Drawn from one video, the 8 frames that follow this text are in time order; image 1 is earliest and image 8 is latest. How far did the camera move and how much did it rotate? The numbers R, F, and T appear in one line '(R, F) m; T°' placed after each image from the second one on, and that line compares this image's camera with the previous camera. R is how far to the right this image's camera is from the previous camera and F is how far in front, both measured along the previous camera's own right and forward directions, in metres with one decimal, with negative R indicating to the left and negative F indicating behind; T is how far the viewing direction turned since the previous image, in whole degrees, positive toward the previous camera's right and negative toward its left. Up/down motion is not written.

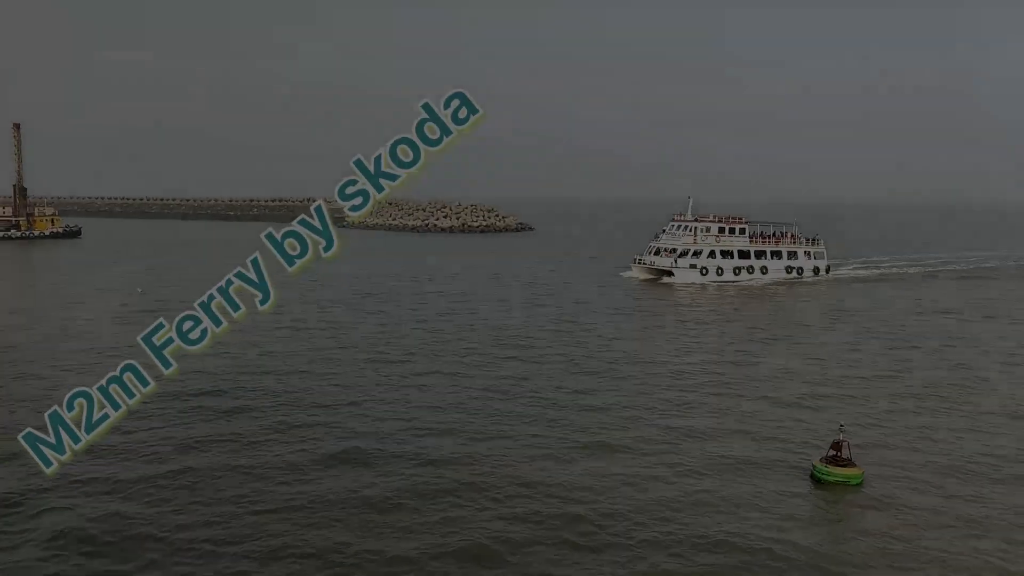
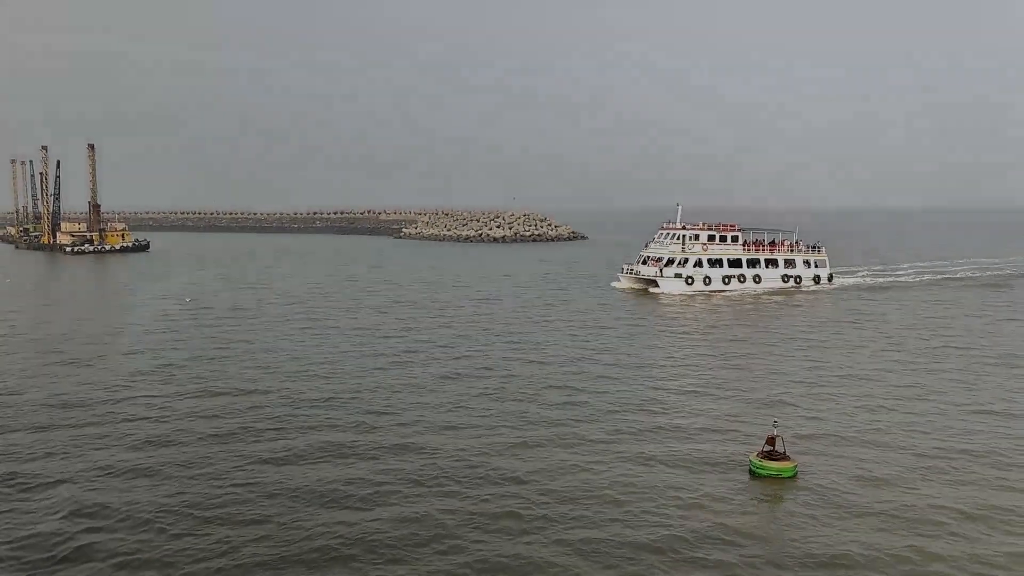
(+2.0, -1.8) m; -4°
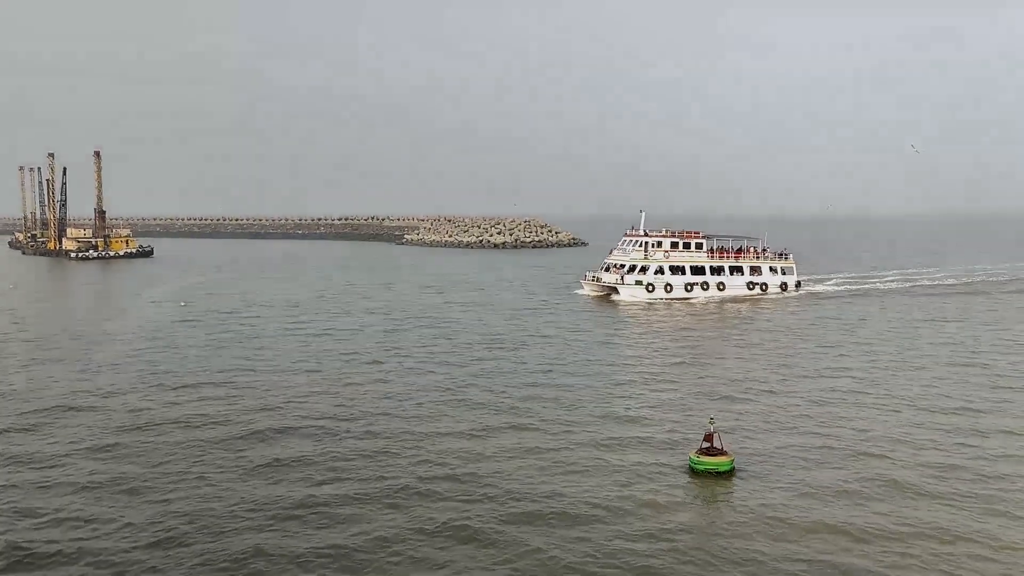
(+1.1, -1.3) m; 0°
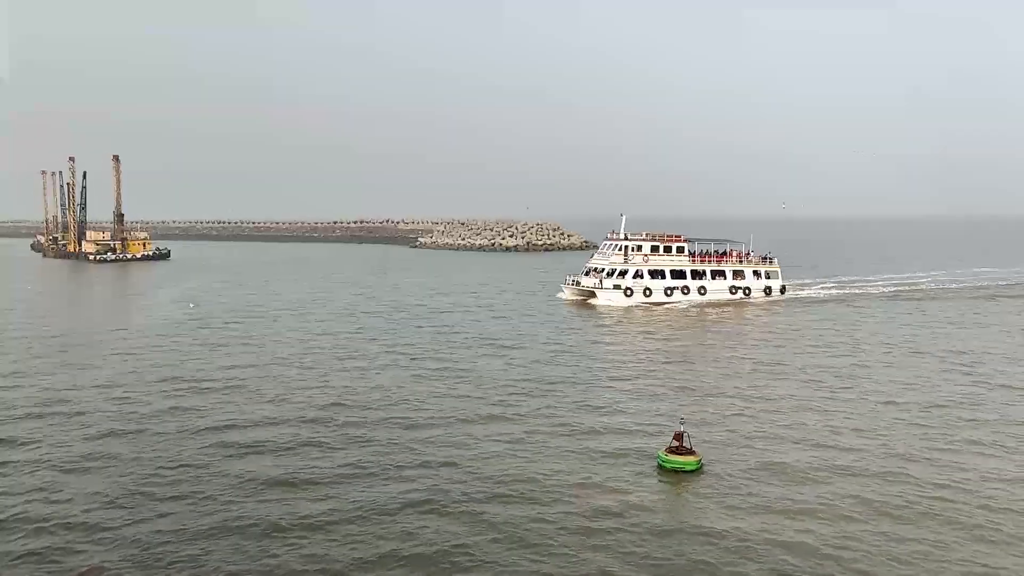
(+0.9, -0.9) m; -1°
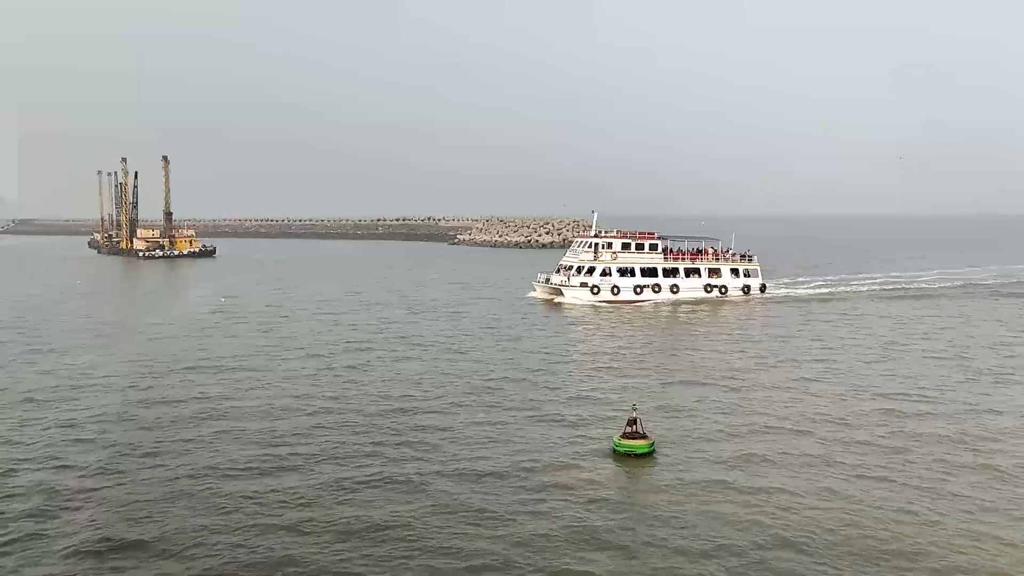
(+2.1, -1.4) m; -3°
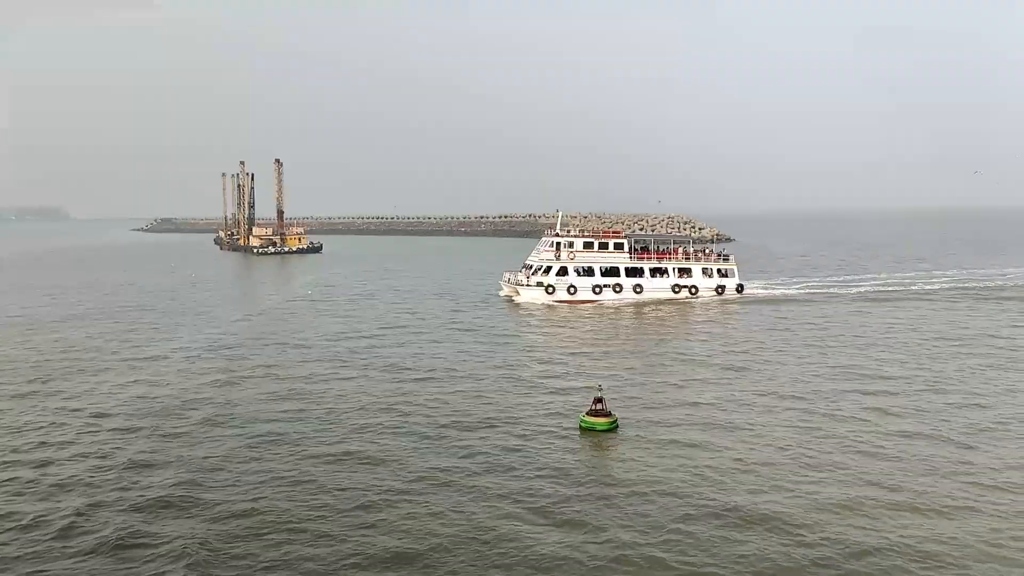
(+3.7, -3.3) m; -8°
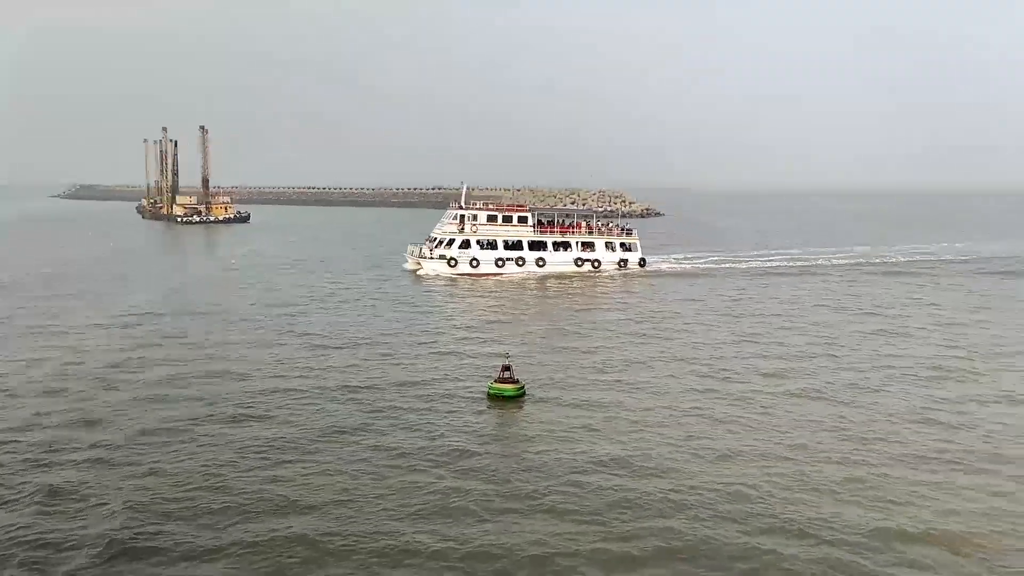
(+0.7, -1.0) m; +5°
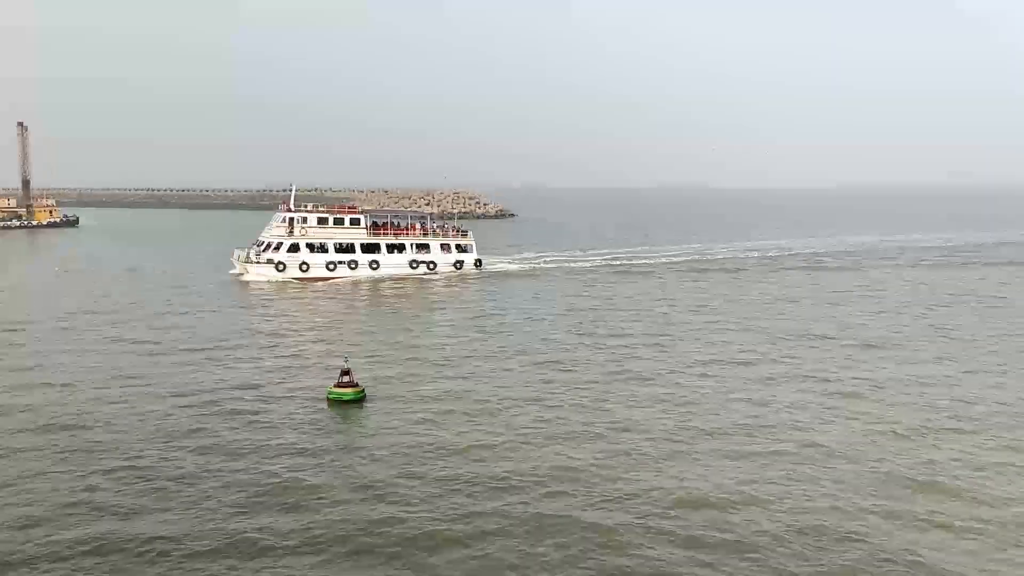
(+0.7, -1.0) m; +10°
